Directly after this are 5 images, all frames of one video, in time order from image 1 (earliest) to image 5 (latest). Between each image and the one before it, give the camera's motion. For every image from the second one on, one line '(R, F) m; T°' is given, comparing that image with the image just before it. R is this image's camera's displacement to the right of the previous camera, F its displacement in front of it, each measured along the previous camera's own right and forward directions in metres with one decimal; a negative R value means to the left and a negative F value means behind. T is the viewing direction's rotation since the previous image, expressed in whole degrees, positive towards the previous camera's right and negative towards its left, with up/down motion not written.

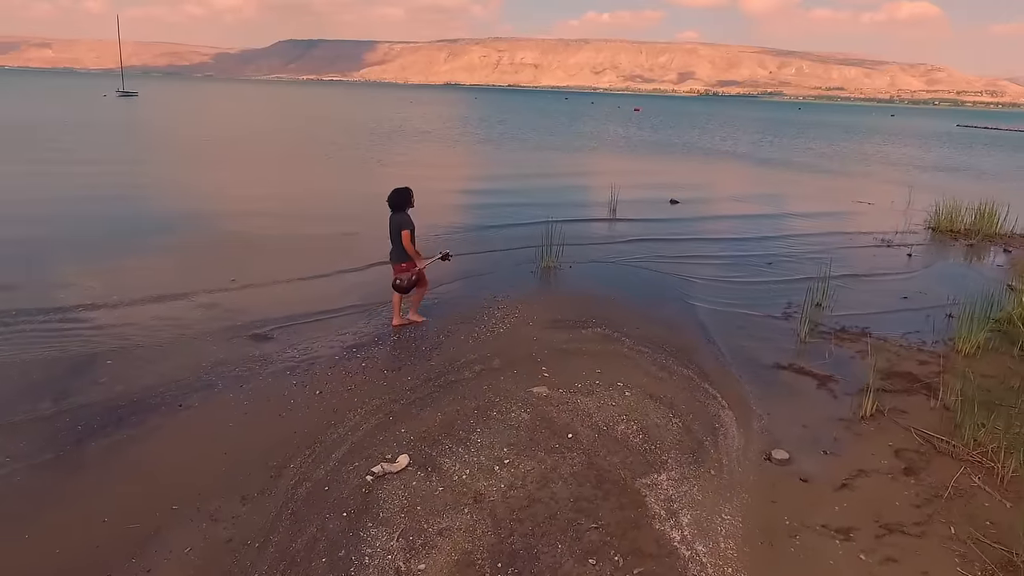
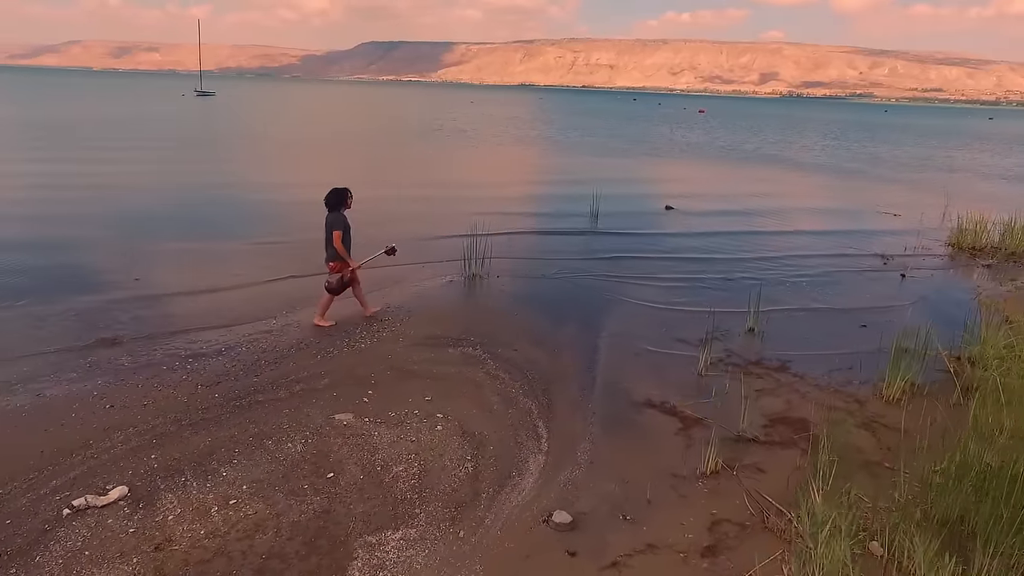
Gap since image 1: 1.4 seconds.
(+2.3, +0.8) m; -6°
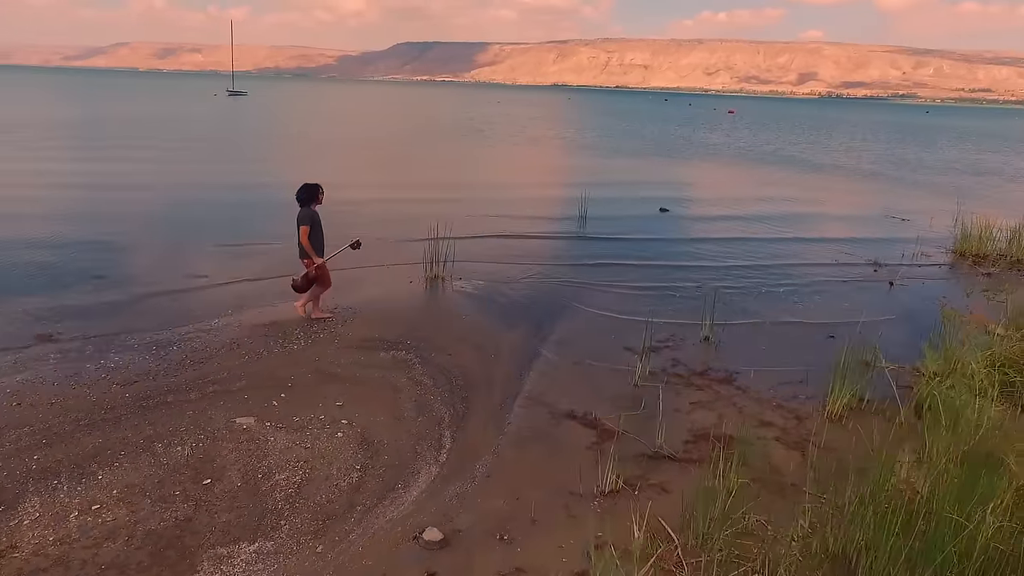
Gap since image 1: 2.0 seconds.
(+1.1, +0.2) m; -3°
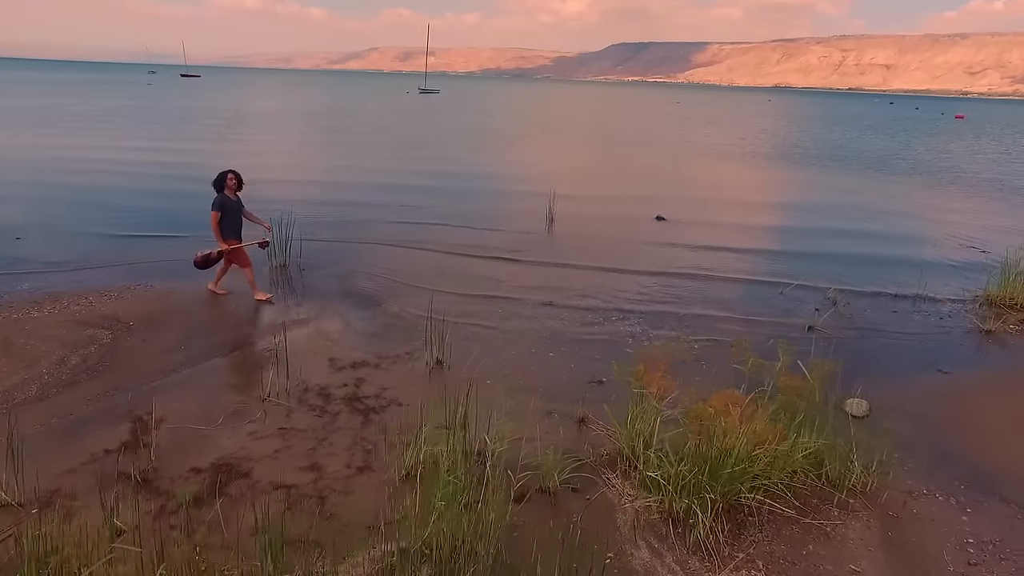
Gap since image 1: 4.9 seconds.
(+5.2, +1.7) m; -17°
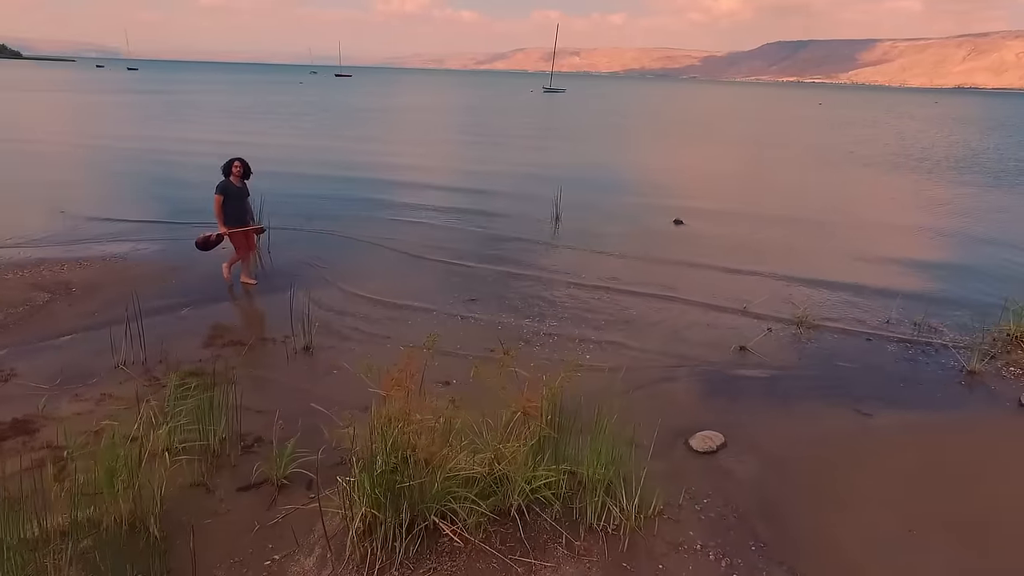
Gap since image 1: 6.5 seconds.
(+2.8, +0.6) m; -12°
